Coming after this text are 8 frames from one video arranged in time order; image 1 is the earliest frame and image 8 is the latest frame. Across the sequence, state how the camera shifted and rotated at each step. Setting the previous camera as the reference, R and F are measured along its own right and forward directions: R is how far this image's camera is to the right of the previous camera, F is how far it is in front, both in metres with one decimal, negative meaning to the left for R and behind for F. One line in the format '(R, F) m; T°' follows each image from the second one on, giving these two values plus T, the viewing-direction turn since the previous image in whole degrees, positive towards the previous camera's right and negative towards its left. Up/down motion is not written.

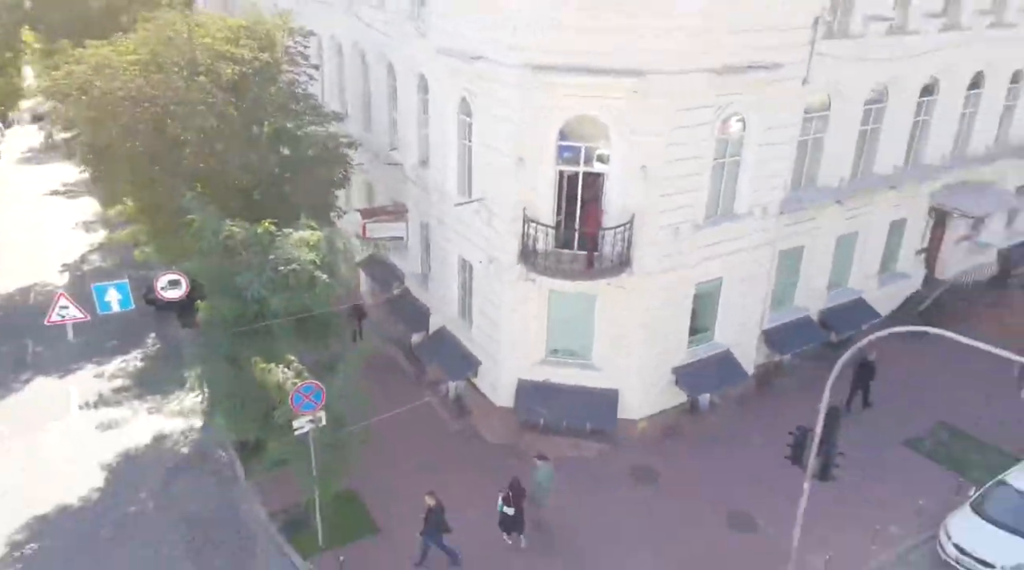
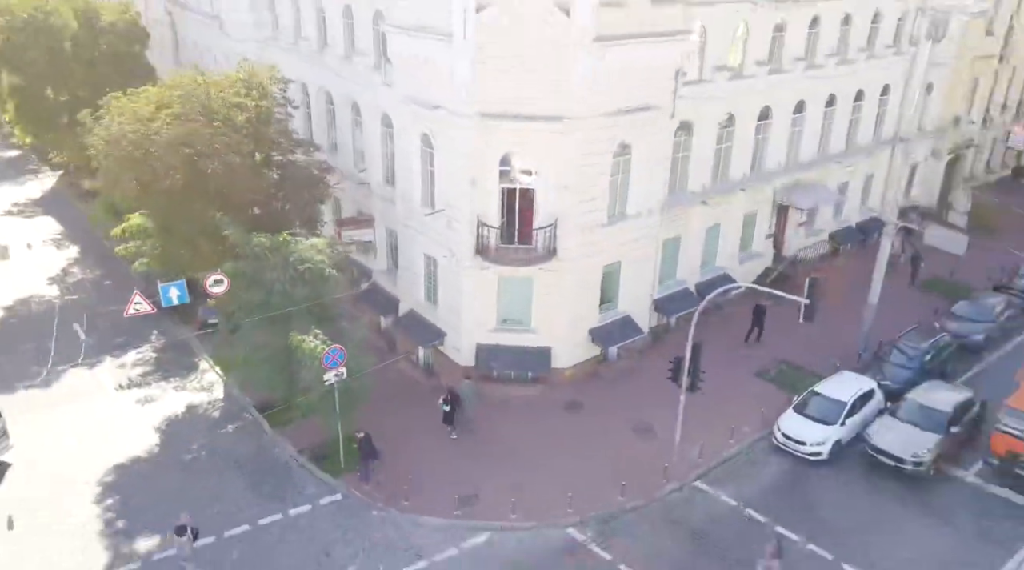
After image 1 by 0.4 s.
(-0.8, -3.4) m; +6°
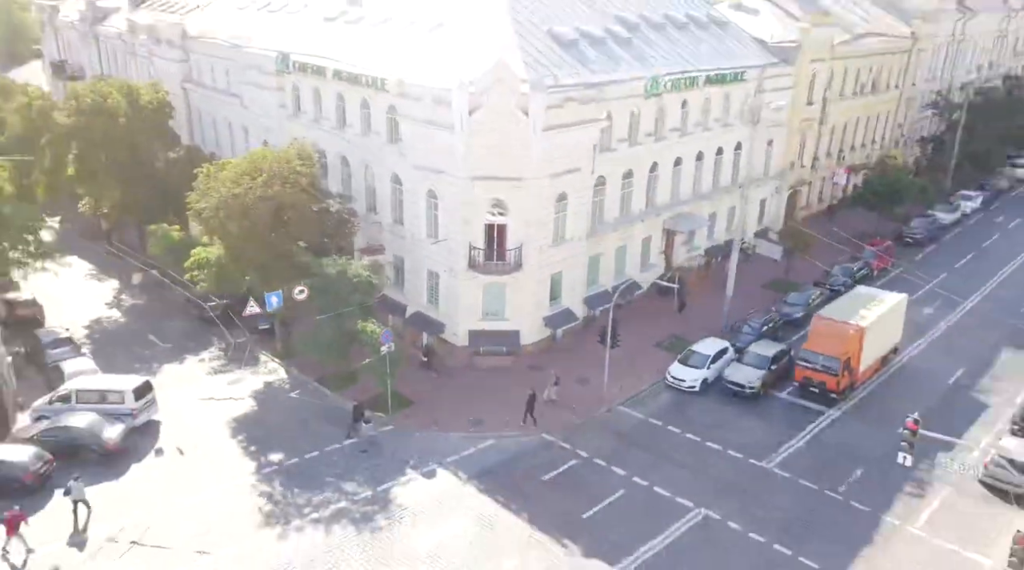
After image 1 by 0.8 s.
(-1.6, -6.5) m; +6°
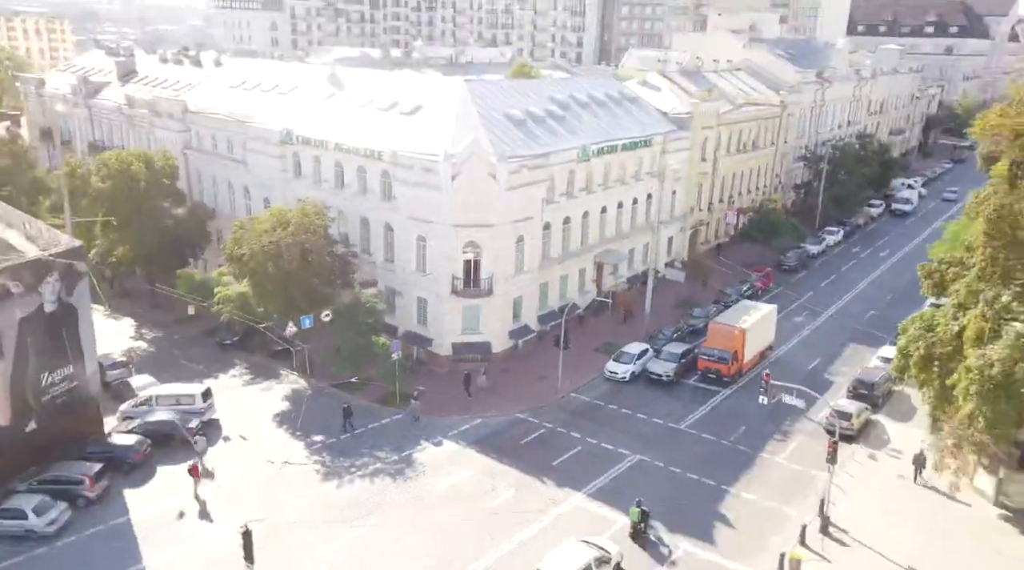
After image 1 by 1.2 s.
(-1.7, -5.9) m; +6°
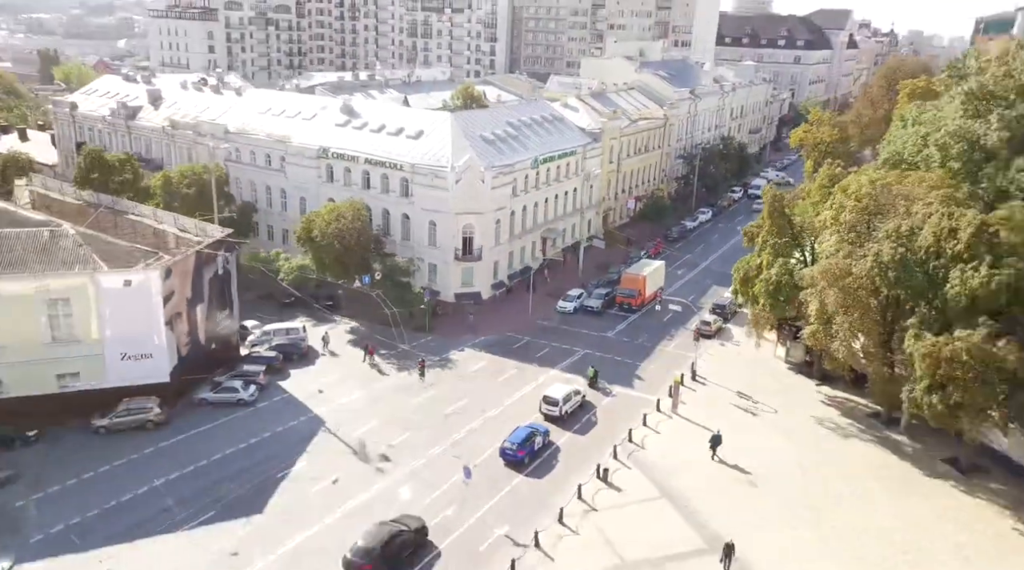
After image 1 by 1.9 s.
(-4.0, -12.5) m; +7°
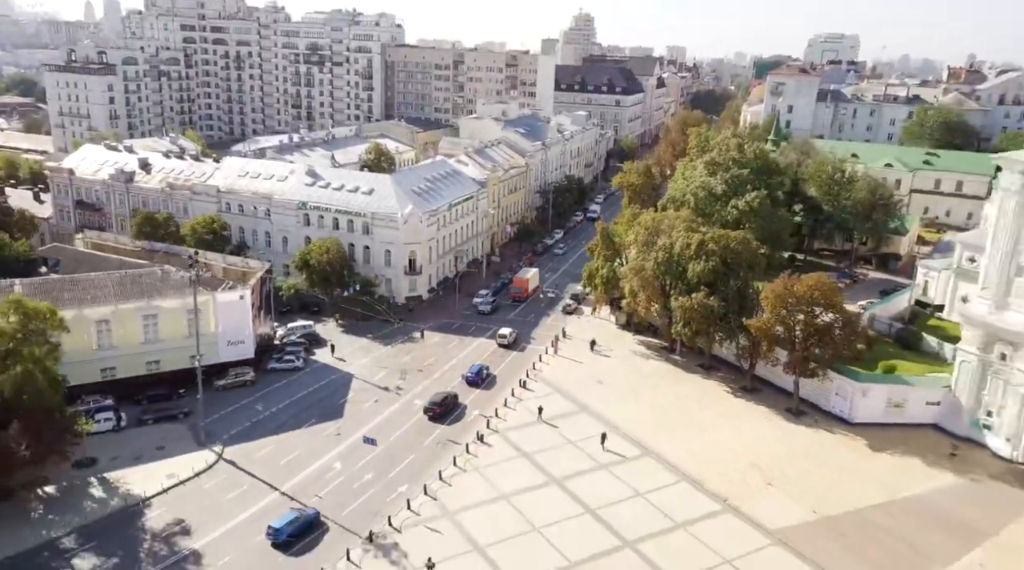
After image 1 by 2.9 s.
(-5.8, -19.3) m; +11°
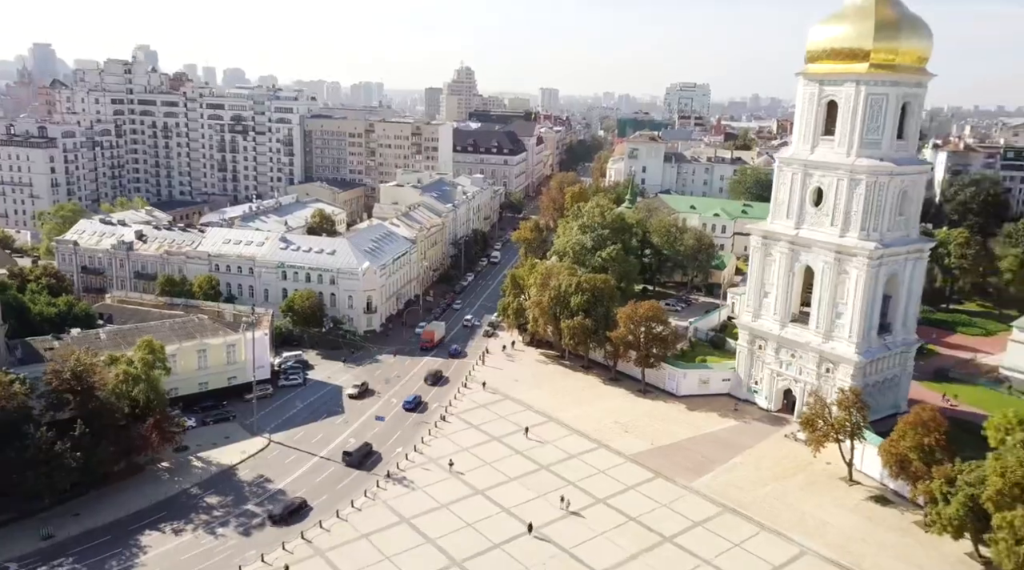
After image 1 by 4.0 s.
(-4.4, -20.1) m; +8°
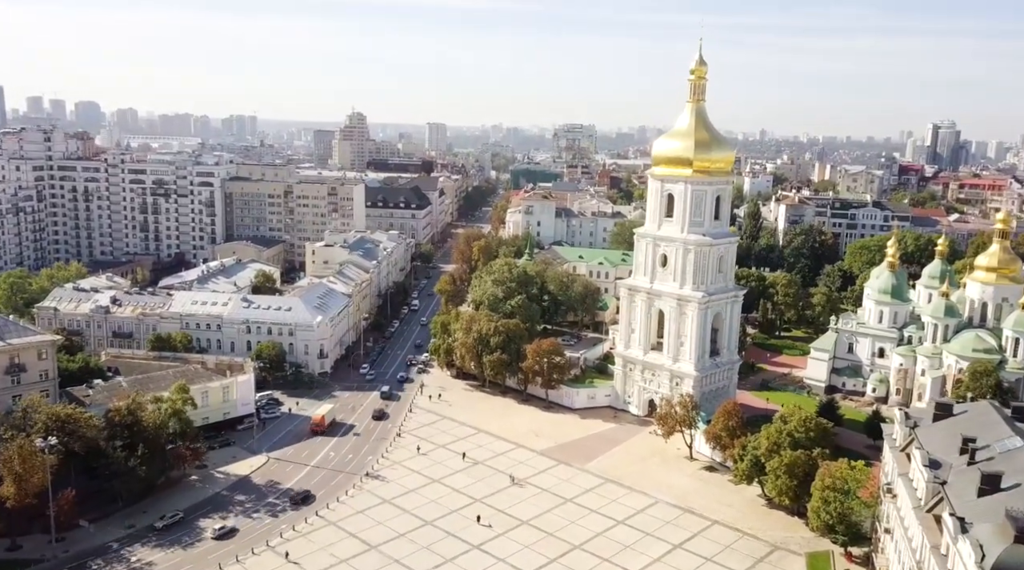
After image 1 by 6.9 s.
(-3.3, -19.9) m; +7°
